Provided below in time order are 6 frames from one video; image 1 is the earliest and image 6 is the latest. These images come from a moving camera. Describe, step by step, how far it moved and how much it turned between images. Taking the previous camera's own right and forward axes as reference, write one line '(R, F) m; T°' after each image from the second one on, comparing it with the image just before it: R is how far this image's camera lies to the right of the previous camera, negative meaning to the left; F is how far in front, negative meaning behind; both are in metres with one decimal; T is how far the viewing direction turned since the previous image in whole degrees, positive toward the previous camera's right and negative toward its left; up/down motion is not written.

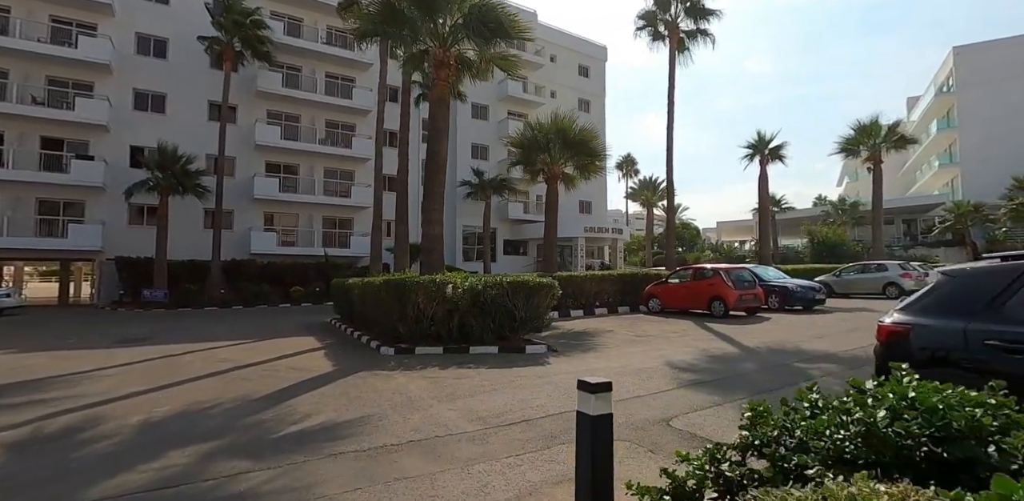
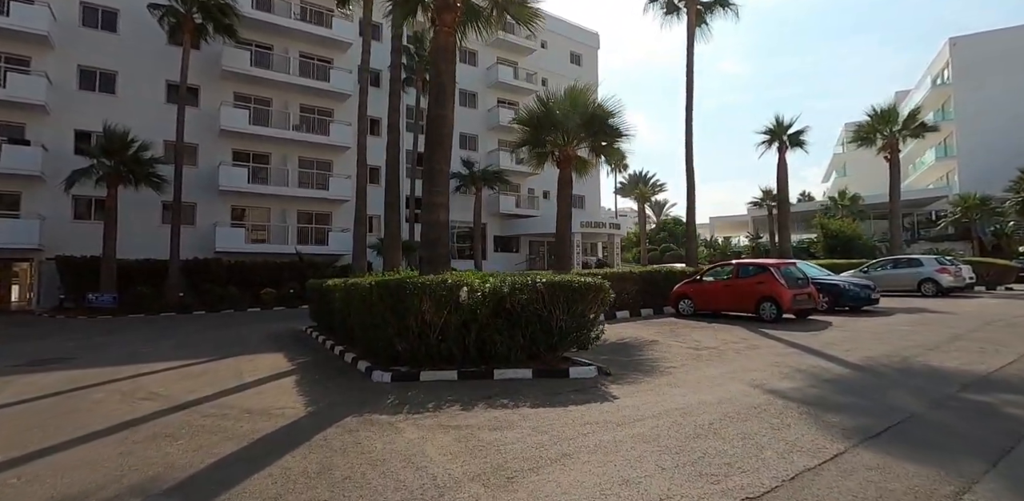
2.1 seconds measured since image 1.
(-0.9, +2.5) m; +2°
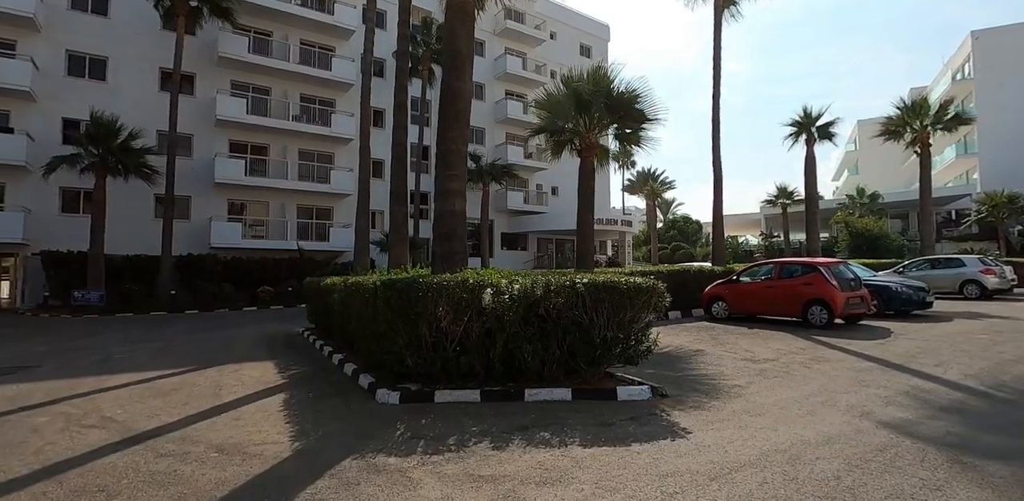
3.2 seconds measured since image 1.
(-0.4, +1.3) m; 0°
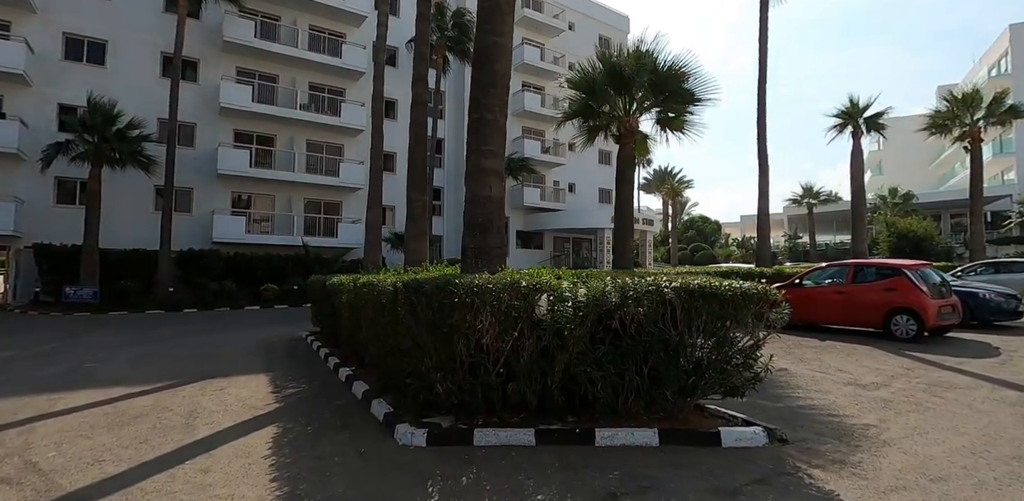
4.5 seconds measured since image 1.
(-0.6, +1.5) m; -1°
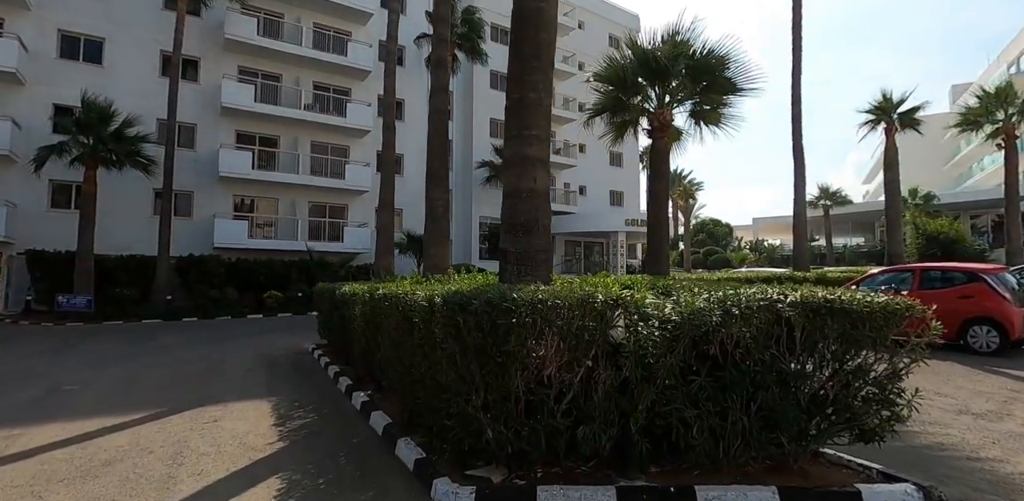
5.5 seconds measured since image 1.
(-0.5, +1.0) m; 0°
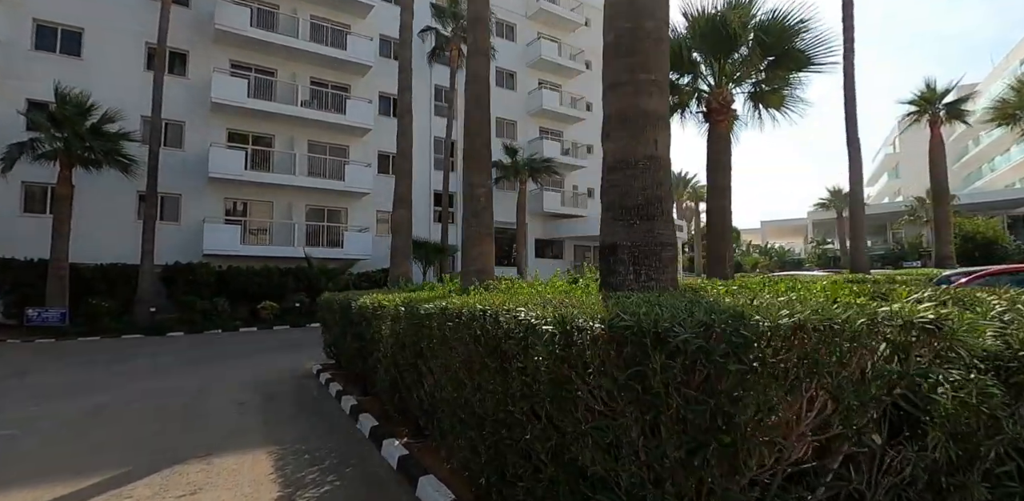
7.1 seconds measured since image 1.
(-0.9, +1.6) m; +1°
